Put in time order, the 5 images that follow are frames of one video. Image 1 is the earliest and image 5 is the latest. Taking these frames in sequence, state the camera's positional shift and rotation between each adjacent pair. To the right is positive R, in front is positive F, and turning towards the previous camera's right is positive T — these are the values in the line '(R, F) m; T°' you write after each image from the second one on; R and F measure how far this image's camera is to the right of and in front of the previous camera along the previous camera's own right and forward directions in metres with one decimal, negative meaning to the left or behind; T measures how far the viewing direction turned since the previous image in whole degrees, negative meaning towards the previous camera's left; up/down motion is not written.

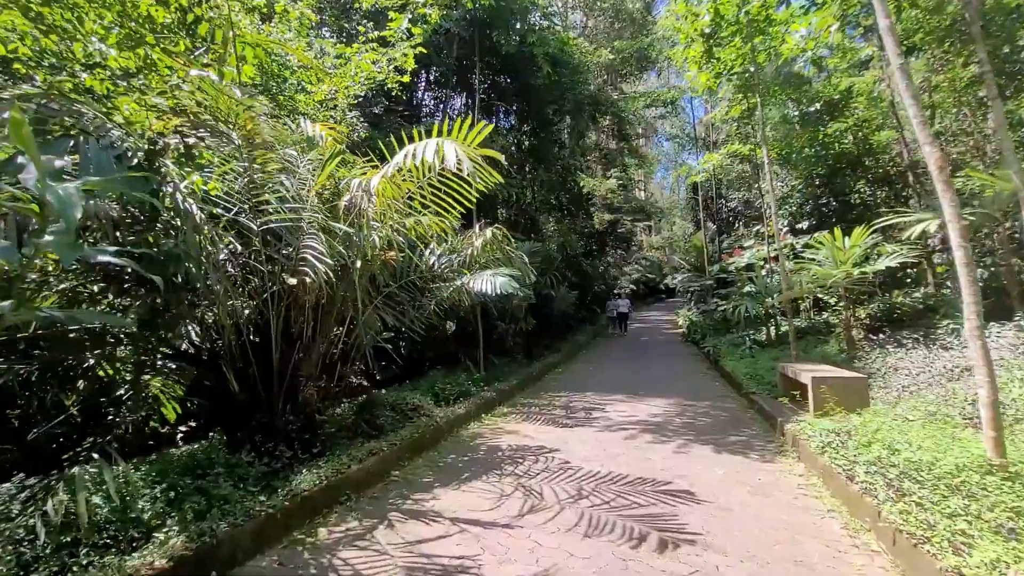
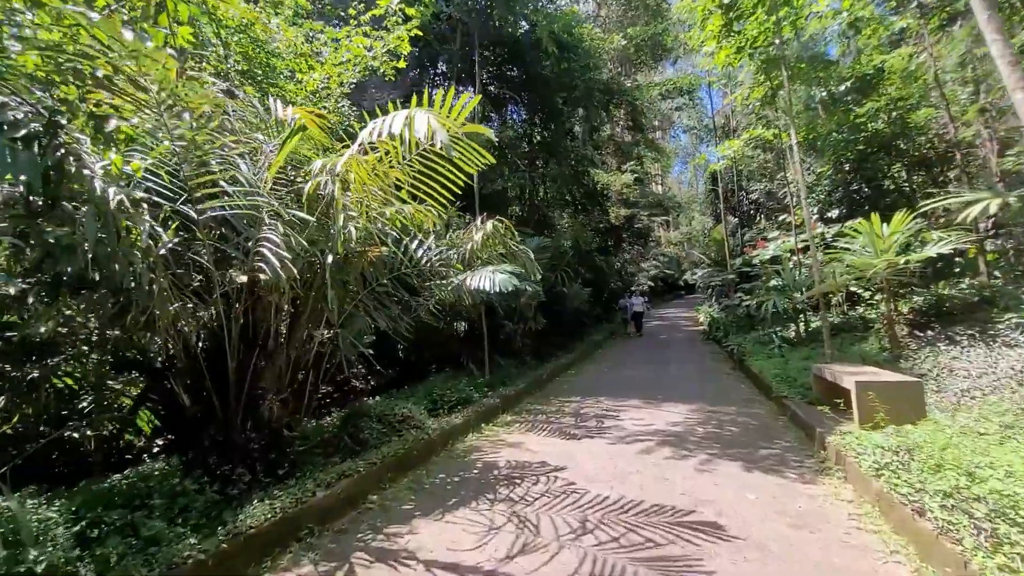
(+0.2, +0.5) m; -2°
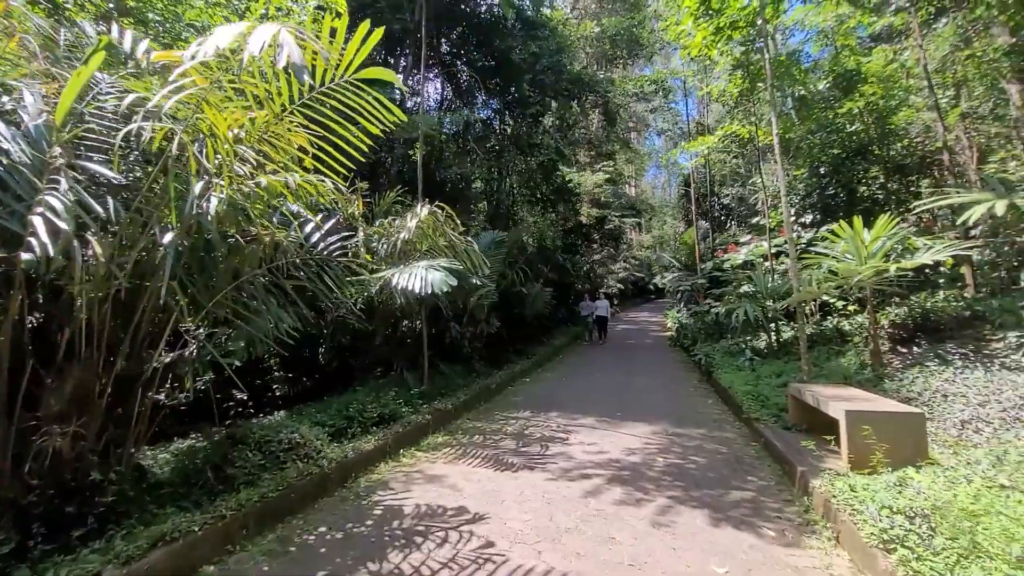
(+0.3, +0.8) m; +3°
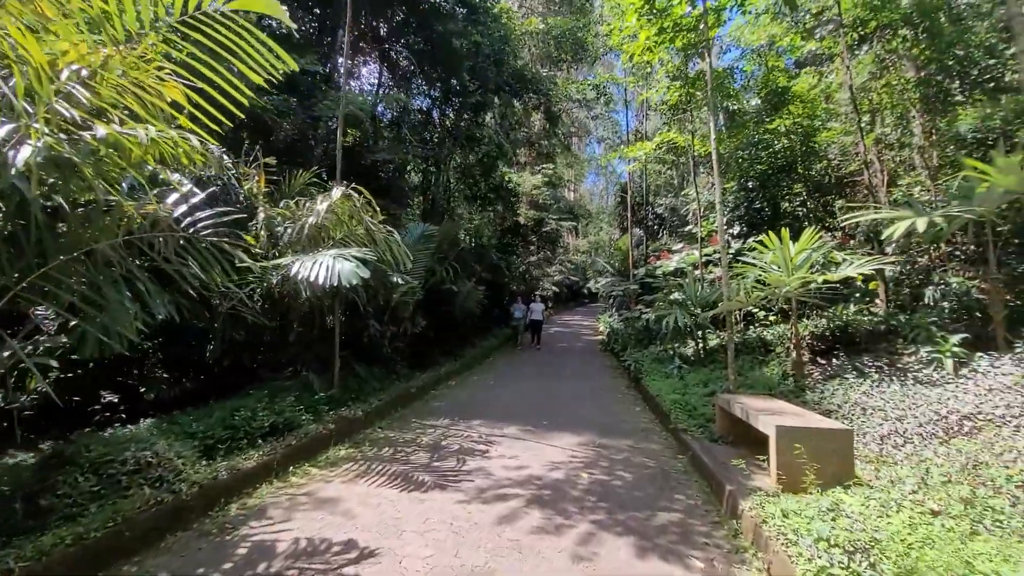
(+0.1, +0.4) m; +7°
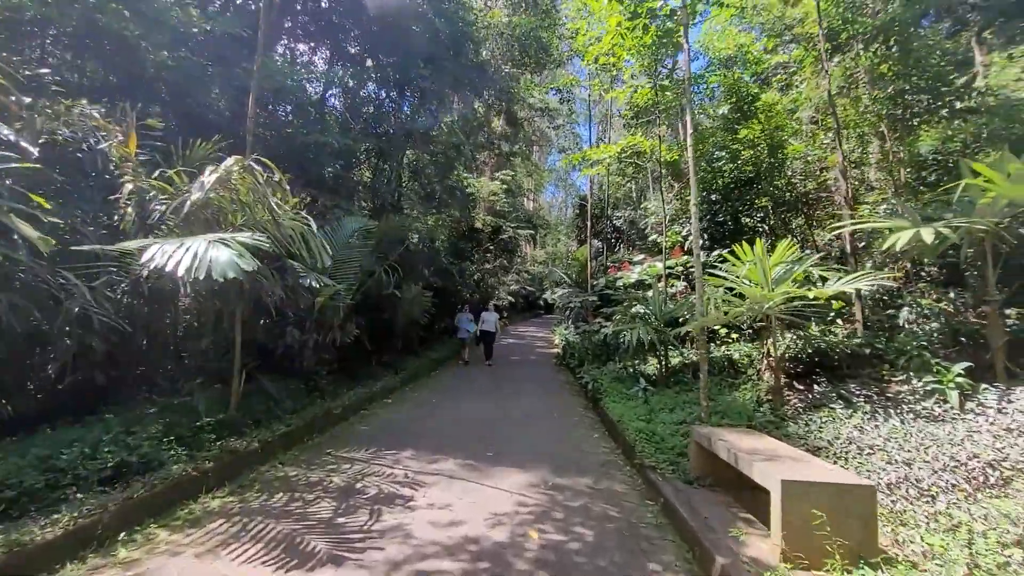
(+0.1, +0.8) m; +5°
